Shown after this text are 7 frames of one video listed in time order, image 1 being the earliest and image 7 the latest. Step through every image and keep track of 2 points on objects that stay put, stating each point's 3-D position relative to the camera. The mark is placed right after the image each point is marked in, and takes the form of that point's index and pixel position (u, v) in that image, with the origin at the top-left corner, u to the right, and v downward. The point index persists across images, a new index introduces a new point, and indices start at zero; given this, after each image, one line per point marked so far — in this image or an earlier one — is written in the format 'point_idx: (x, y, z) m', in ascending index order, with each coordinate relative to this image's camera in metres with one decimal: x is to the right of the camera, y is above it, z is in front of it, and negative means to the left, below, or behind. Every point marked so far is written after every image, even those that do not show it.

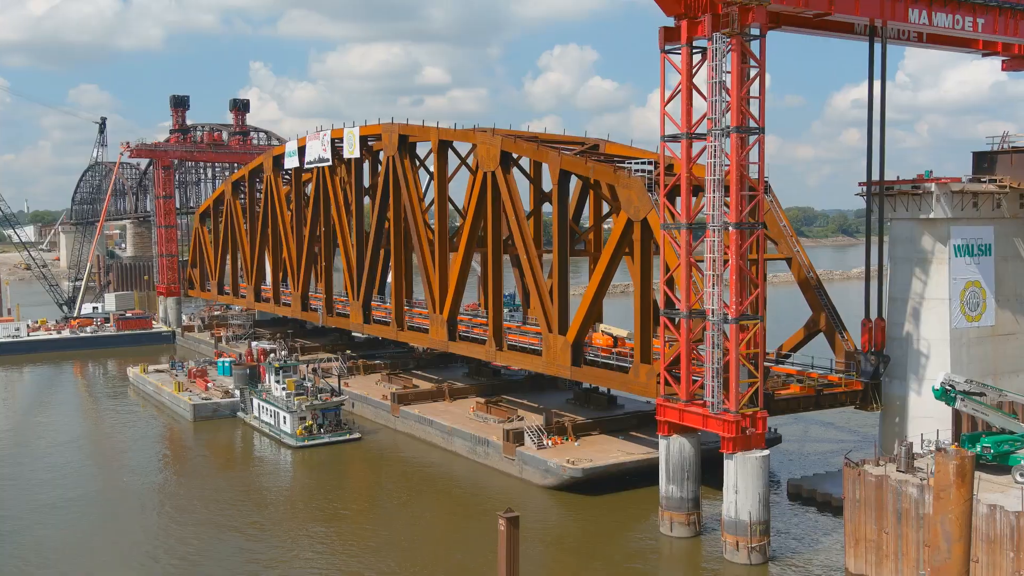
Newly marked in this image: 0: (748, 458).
0: (+4.8, -3.5, +19.4) m
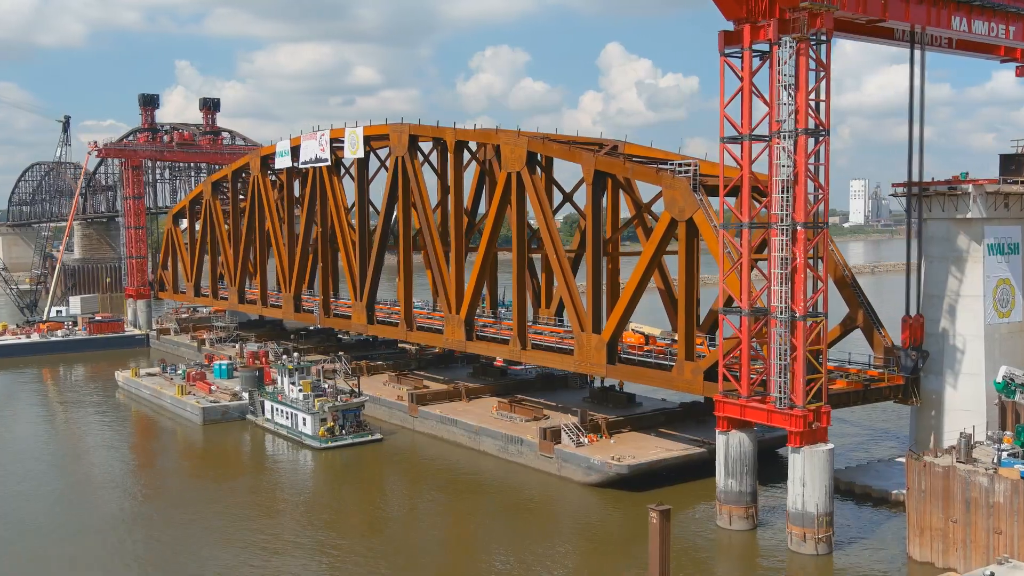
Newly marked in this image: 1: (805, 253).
0: (+6.4, -3.4, +19.9) m
1: (+6.2, +0.8, +20.0) m
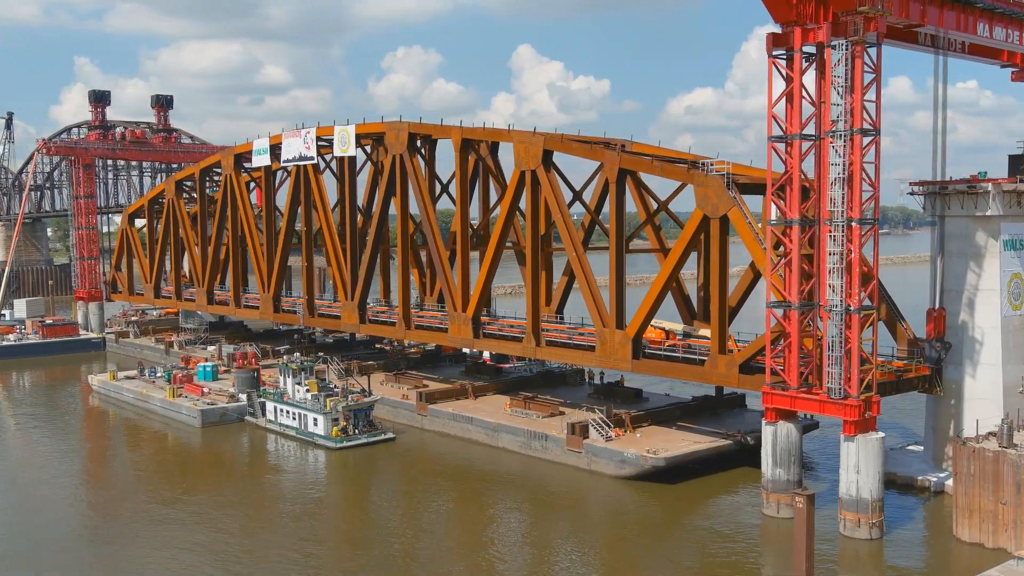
0: (+7.8, -3.3, +20.7) m
1: (+7.6, +0.9, +20.7) m
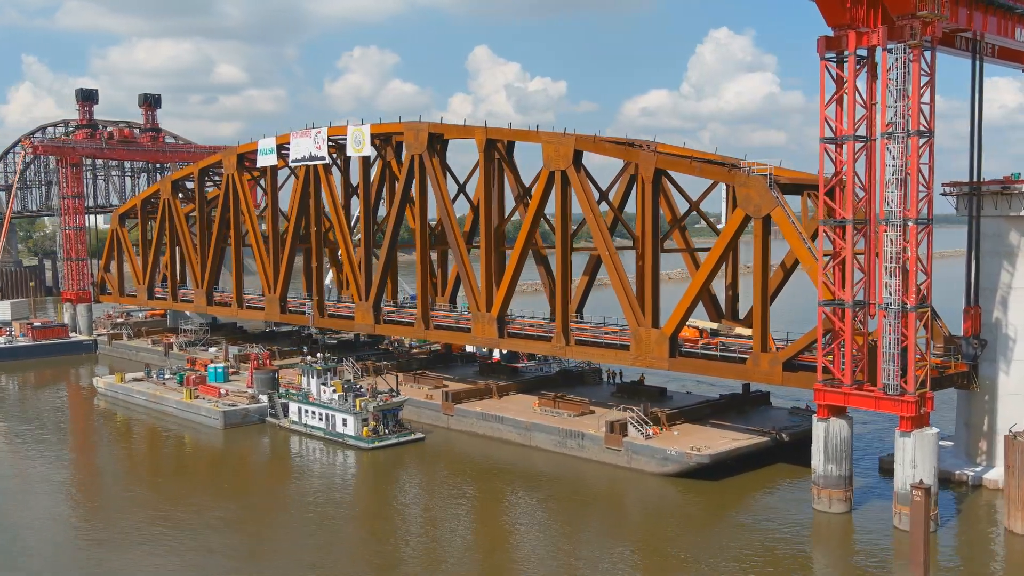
0: (+9.2, -3.3, +21.1) m
1: (+9.0, +0.9, +21.2) m
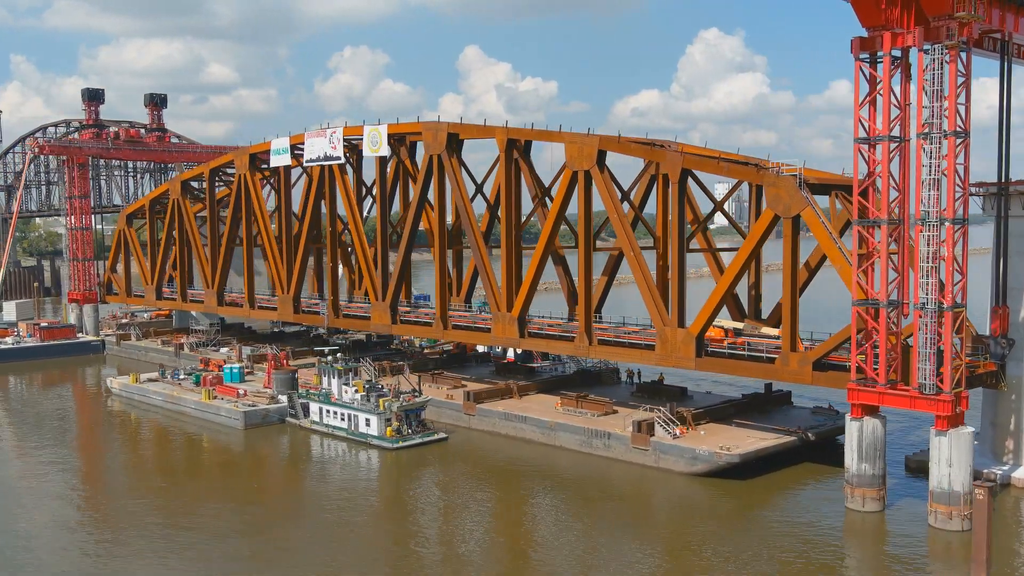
0: (+10.0, -3.3, +21.2) m
1: (+9.8, +0.9, +21.3) m
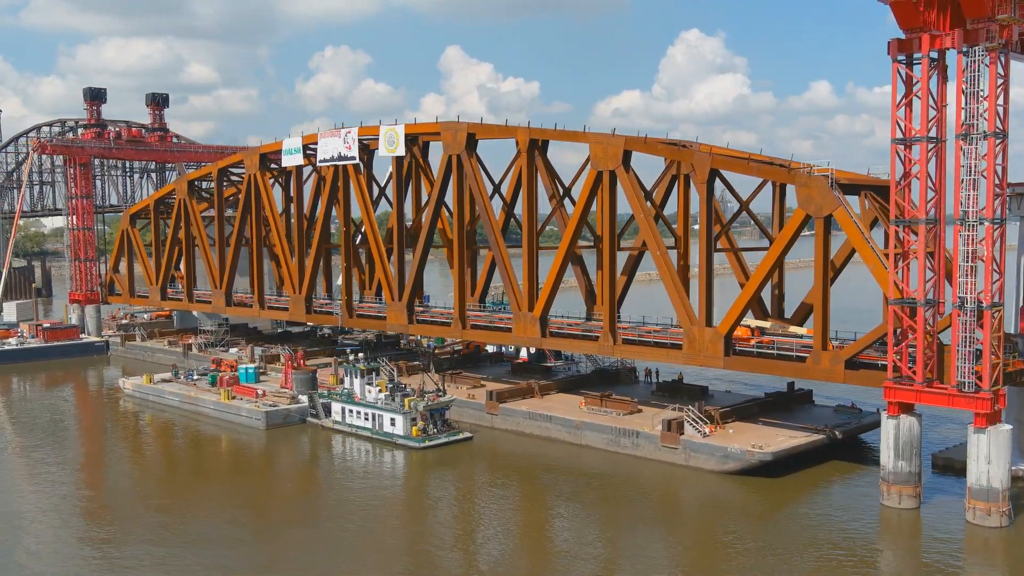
0: (+11.0, -3.2, +21.5) m
1: (+10.8, +0.9, +21.5) m
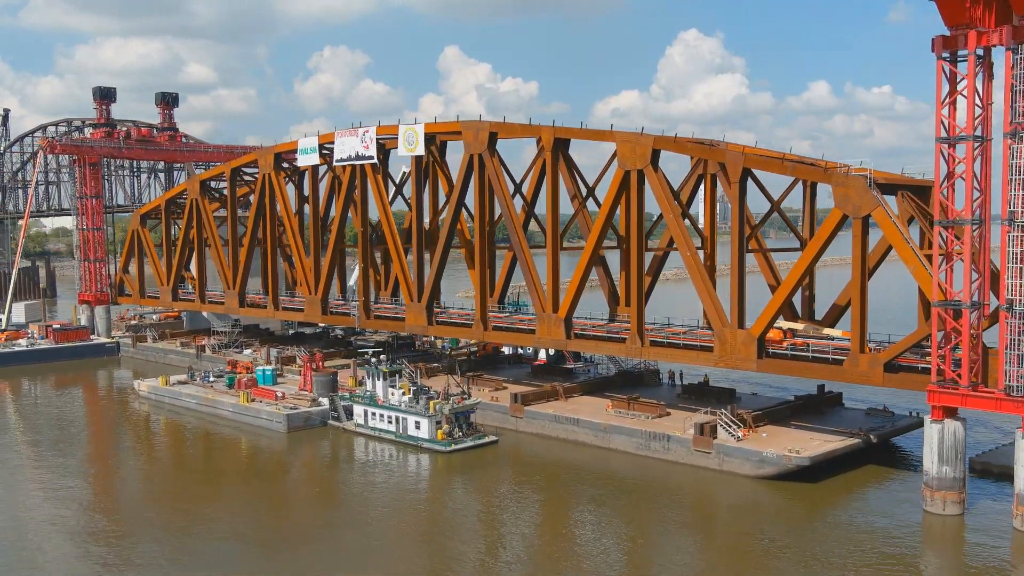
0: (+11.9, -3.3, +21.1) m
1: (+11.7, +0.9, +21.1) m
